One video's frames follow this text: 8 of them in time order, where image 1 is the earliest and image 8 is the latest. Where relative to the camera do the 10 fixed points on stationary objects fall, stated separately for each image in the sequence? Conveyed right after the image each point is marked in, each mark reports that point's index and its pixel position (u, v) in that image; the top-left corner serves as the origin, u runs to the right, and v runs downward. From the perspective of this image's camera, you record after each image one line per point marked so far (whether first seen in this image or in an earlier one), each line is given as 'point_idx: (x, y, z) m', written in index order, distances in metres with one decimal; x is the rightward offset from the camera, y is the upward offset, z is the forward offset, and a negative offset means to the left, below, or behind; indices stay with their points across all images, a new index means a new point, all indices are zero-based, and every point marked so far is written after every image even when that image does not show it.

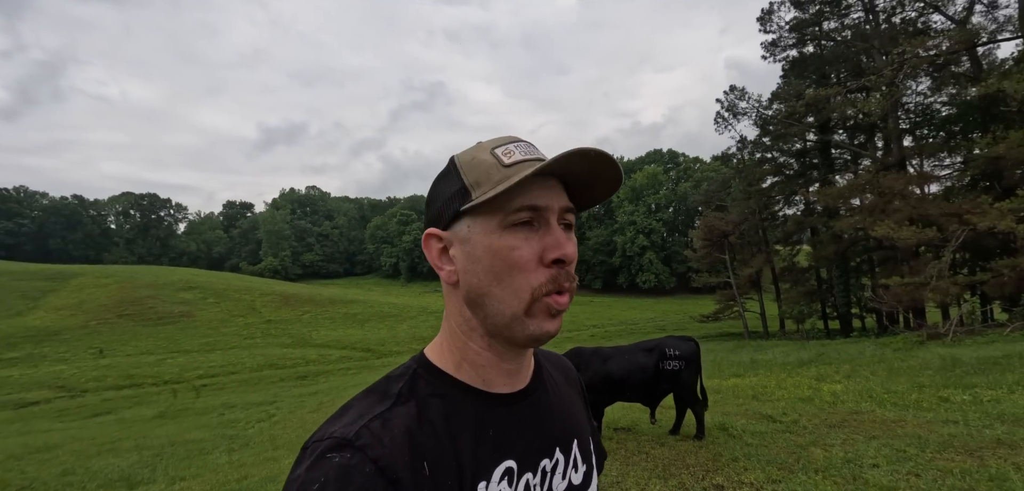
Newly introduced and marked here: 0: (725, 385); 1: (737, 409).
0: (+5.6, -3.9, +14.6) m
1: (+5.0, -3.9, +12.4) m
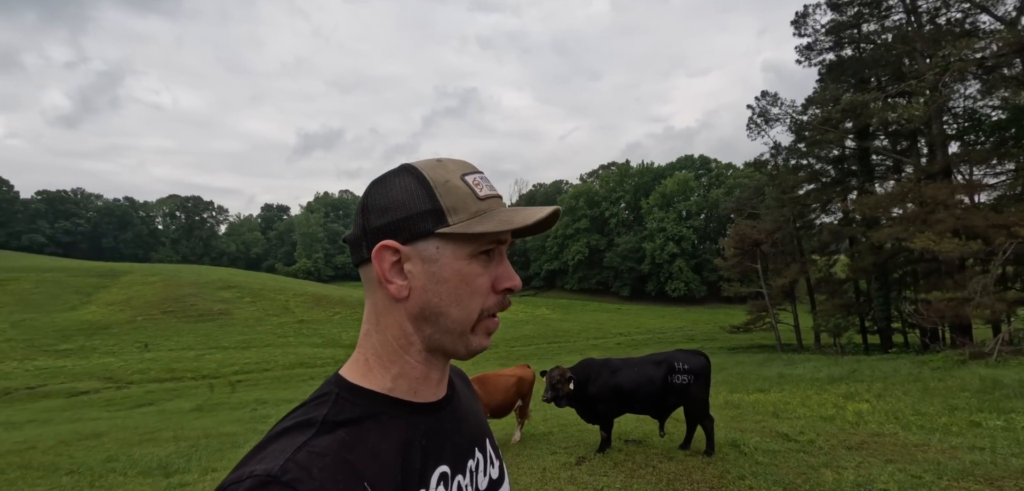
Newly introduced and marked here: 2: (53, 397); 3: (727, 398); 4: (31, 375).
0: (+6.2, -4.1, +14.2) m
1: (+5.5, -4.1, +12.1) m
2: (-14.2, -4.6, +16.3) m
3: (+5.8, -4.2, +14.6) m
4: (-17.2, -4.4, +18.5) m
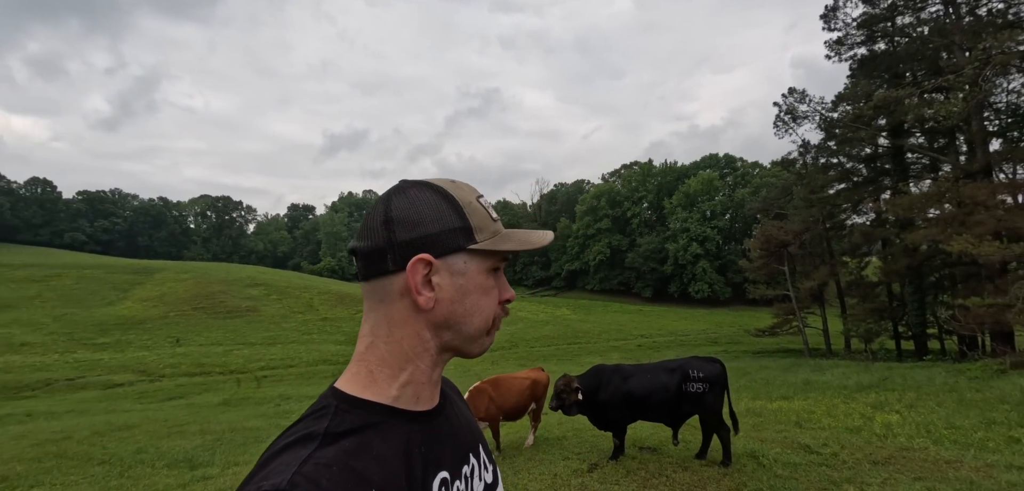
0: (+6.6, -4.2, +13.9) m
1: (+5.8, -4.2, +11.8) m
2: (-13.6, -4.5, +17.1) m
3: (+6.3, -4.2, +14.2) m
4: (-16.5, -4.4, +19.6) m
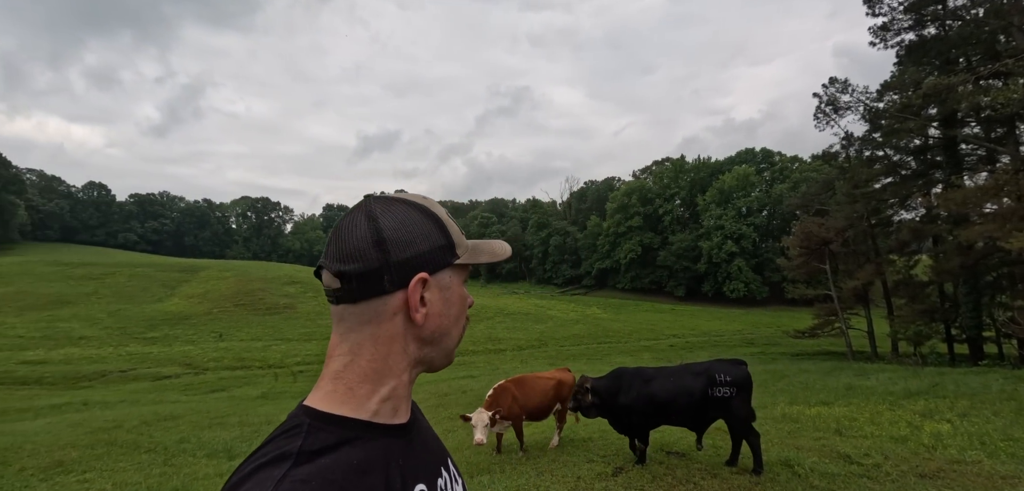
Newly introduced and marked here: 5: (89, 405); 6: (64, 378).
0: (+7.3, -4.1, +13.3) m
1: (+6.3, -4.1, +11.3) m
2: (-12.6, -4.5, +18.2) m
3: (+6.9, -4.1, +13.7) m
4: (-15.3, -4.3, +20.9) m
5: (-12.3, -4.6, +15.6) m
6: (-15.6, -4.4, +18.2) m
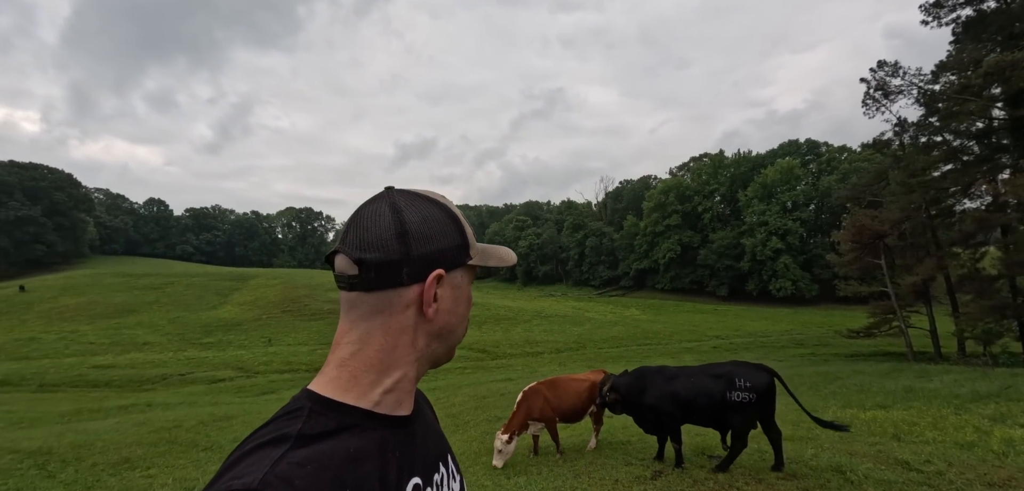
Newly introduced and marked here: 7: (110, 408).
0: (+8.1, -4.0, +12.5) m
1: (+6.9, -4.0, +10.7) m
2: (-11.2, -4.9, +19.3) m
3: (+7.8, -4.0, +12.9) m
4: (-13.6, -4.8, +22.3) m
5: (-11.2, -4.9, +16.7) m
6: (-14.1, -4.9, +19.7) m
7: (-12.4, -4.9, +16.6) m
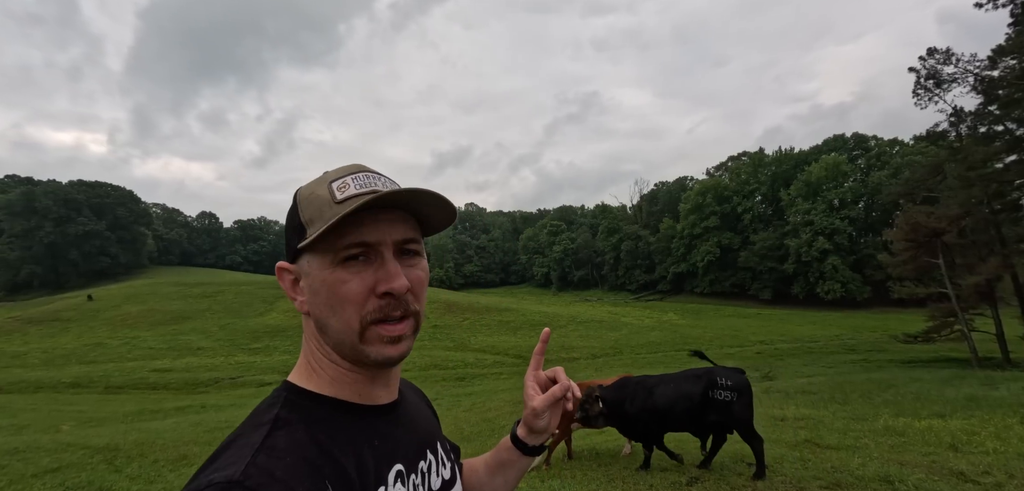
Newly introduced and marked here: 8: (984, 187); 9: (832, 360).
0: (+8.8, -3.9, +11.7) m
1: (+7.5, -4.0, +10.0) m
2: (-9.7, -5.3, +20.3) m
3: (+8.5, -4.0, +12.2) m
4: (-11.9, -5.3, +23.4) m
5: (-10.0, -5.3, +17.6) m
6: (-12.6, -5.3, +20.8) m
7: (-11.2, -5.3, +17.6) m
8: (+17.6, +2.1, +19.3) m
9: (+11.8, -4.2, +19.6) m
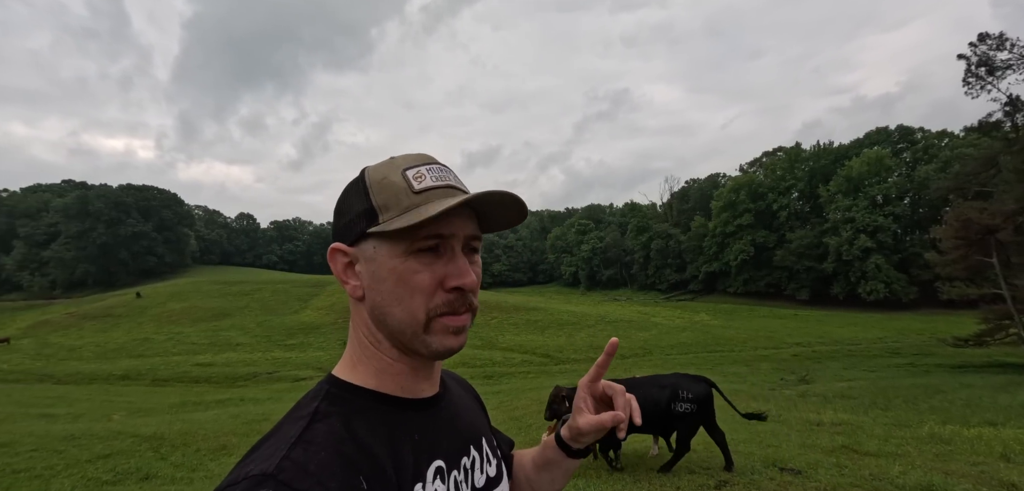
0: (+9.3, -3.9, +11.0) m
1: (+7.8, -3.9, +9.4) m
2: (-8.6, -5.3, +20.9) m
3: (+9.0, -3.9, +11.5) m
4: (-10.5, -5.3, +24.2) m
5: (-9.0, -5.3, +18.3) m
6: (-11.4, -5.3, +21.7) m
7: (-10.3, -5.3, +18.4) m
8: (+18.6, +2.2, +18.0) m
9: (+12.8, -4.1, +18.6) m
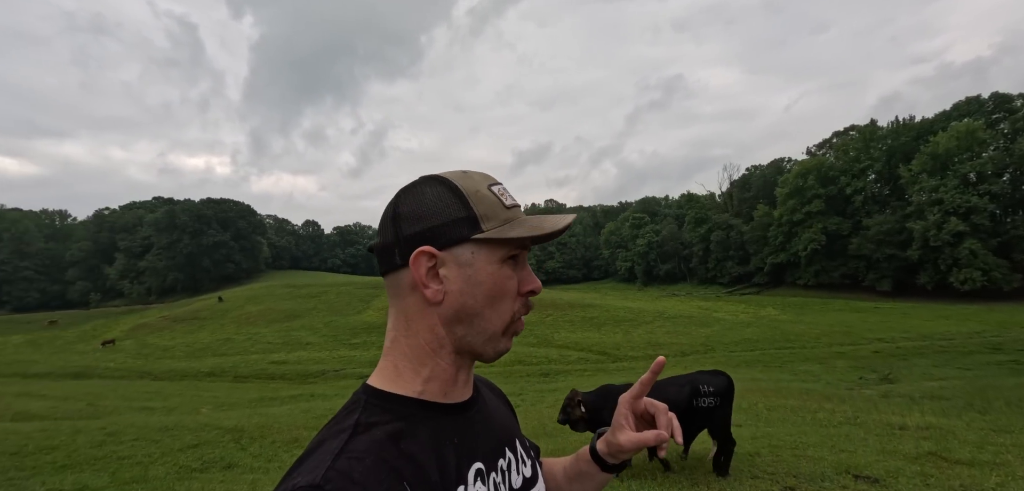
0: (+10.1, -3.5, +9.6) m
1: (+8.5, -3.6, +8.2) m
2: (-6.1, -5.5, +21.9) m
3: (+10.0, -3.6, +10.1) m
4: (-7.5, -5.5, +25.5) m
5: (-6.9, -5.5, +19.4) m
6: (-8.8, -5.6, +23.1) m
7: (-8.1, -5.5, +19.7) m
8: (+20.1, +2.9, +15.1) m
9: (+14.8, -3.6, +16.6) m
